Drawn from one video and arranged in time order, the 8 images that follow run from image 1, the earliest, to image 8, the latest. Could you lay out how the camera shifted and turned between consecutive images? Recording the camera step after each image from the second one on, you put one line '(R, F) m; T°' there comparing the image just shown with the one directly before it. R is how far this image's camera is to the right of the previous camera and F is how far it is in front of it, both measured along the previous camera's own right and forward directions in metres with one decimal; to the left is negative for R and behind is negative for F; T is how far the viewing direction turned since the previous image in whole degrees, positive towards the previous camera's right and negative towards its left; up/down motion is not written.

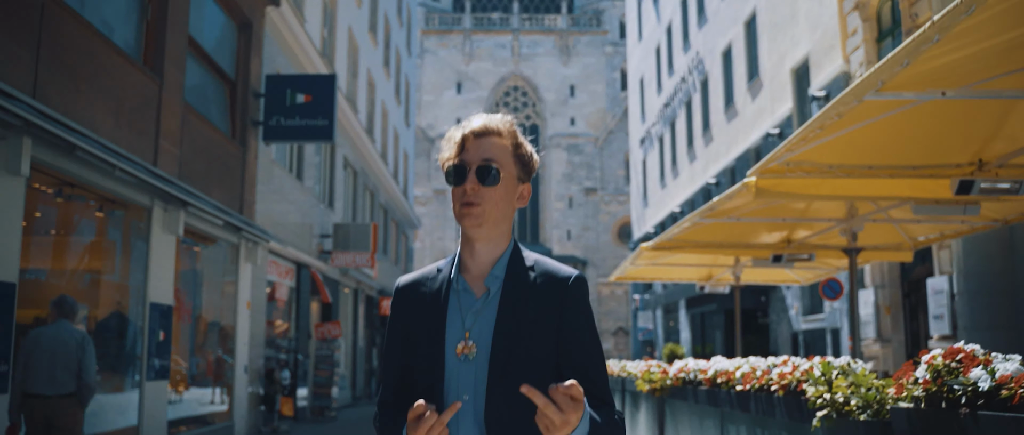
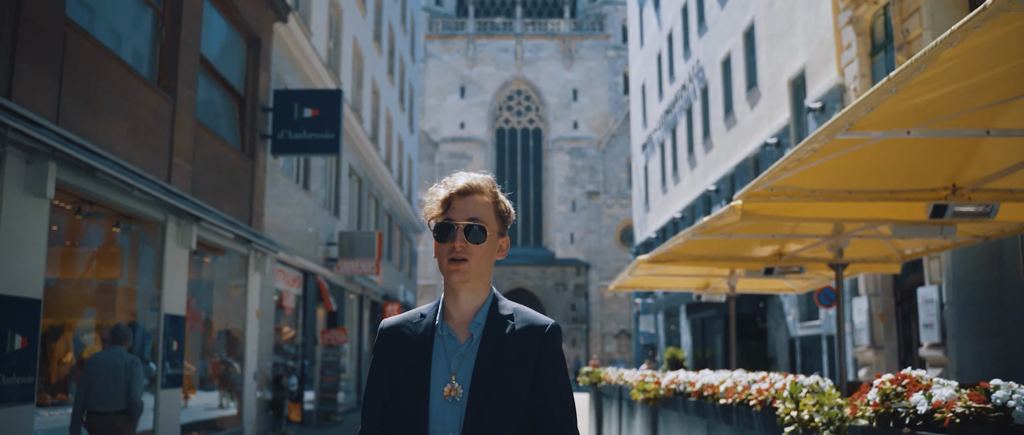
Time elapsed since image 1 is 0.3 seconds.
(0.0, -0.4) m; 0°
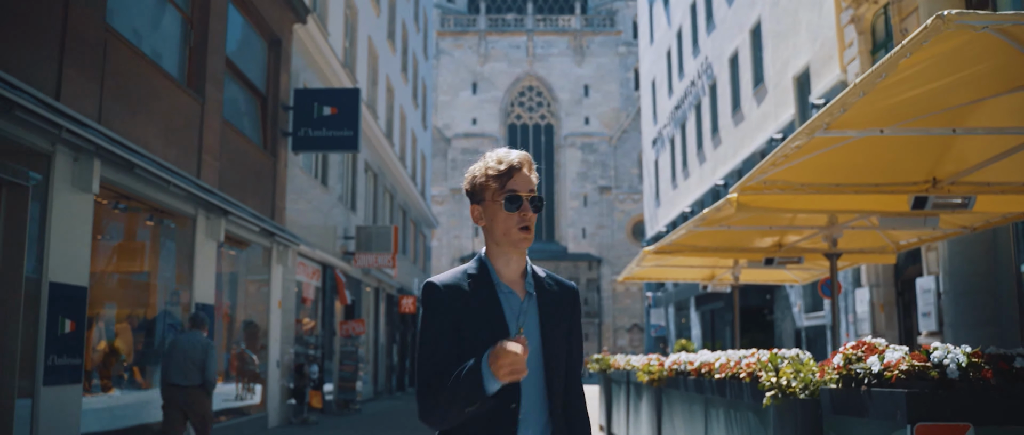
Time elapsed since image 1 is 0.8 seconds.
(0.0, -0.6) m; -1°
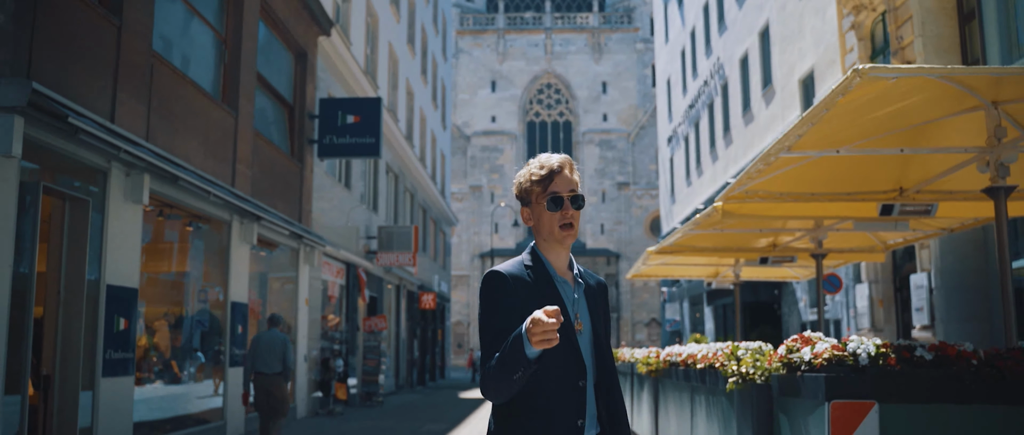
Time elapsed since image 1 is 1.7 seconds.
(+0.1, -0.9) m; -1°
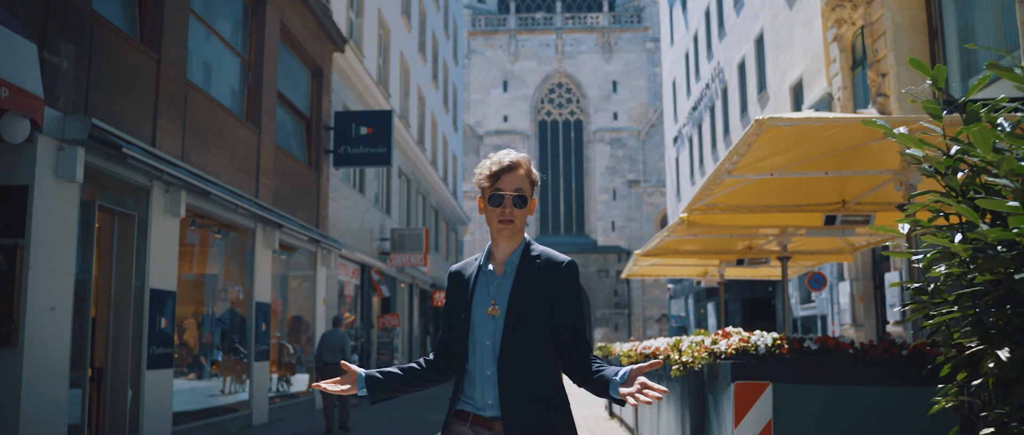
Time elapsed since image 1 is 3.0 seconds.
(+0.3, -1.2) m; -1°
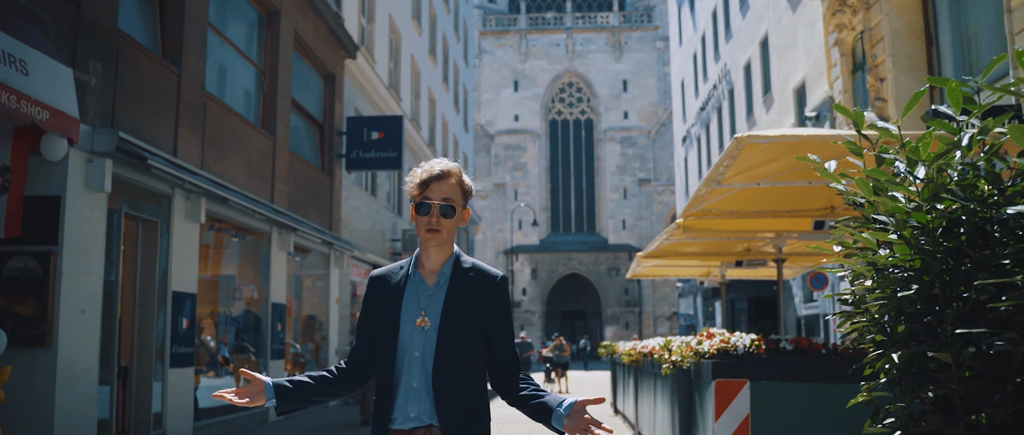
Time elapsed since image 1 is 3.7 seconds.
(+0.1, -0.5) m; -1°
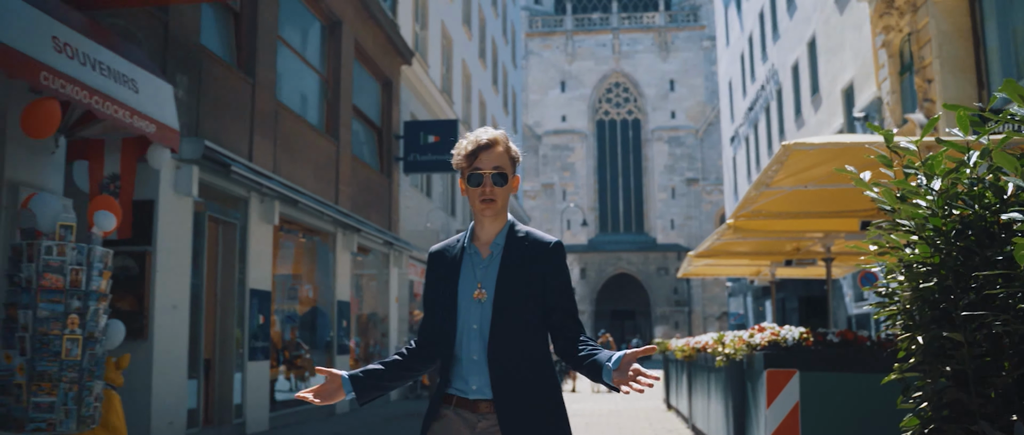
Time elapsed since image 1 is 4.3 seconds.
(-0.1, -0.5) m; -3°
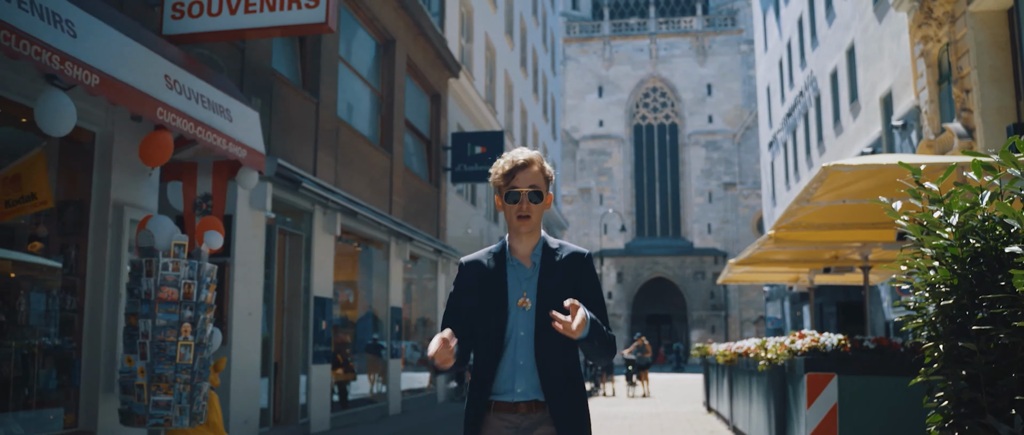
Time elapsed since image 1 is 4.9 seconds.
(-0.2, -0.6) m; -2°
